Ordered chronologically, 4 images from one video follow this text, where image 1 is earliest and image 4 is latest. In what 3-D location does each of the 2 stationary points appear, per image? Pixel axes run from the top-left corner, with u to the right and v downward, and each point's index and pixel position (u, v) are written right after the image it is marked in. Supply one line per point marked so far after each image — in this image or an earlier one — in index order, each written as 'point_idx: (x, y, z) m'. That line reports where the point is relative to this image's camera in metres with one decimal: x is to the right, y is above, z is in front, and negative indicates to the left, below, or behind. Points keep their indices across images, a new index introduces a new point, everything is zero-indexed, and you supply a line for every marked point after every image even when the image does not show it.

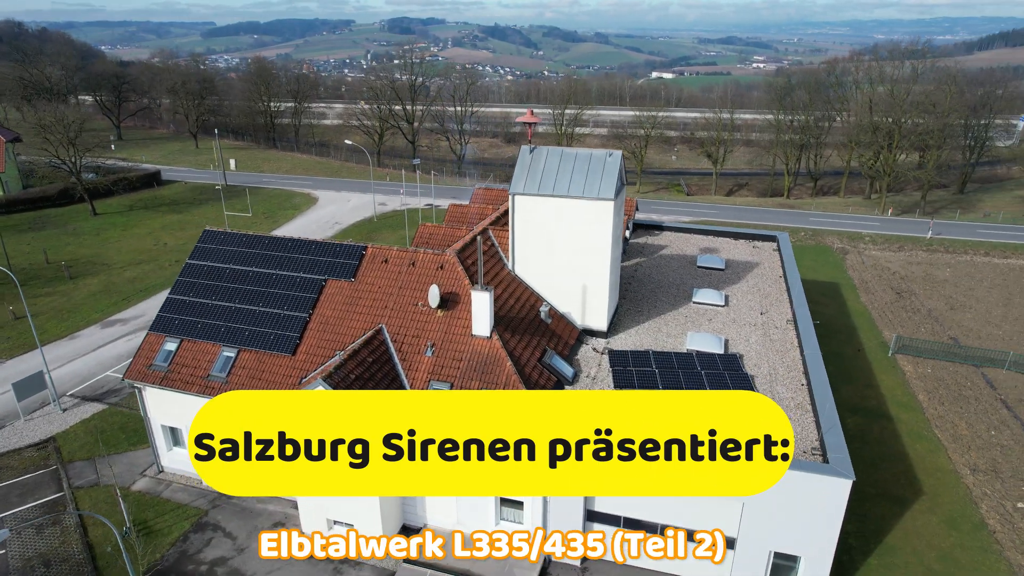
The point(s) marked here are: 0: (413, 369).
0: (-2.9, -2.4, +19.0) m
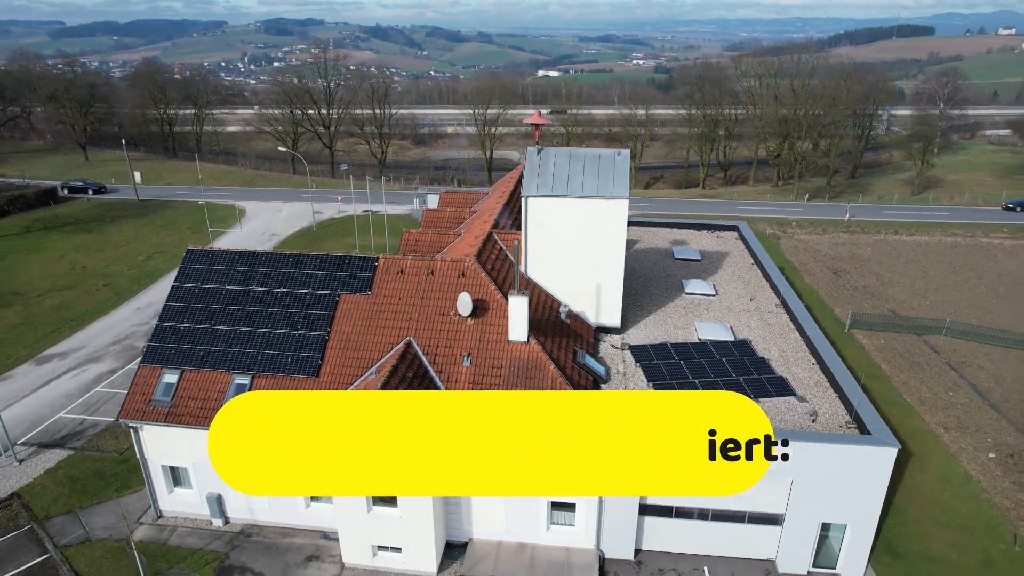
0: (-1.7, -2.7, +18.5) m
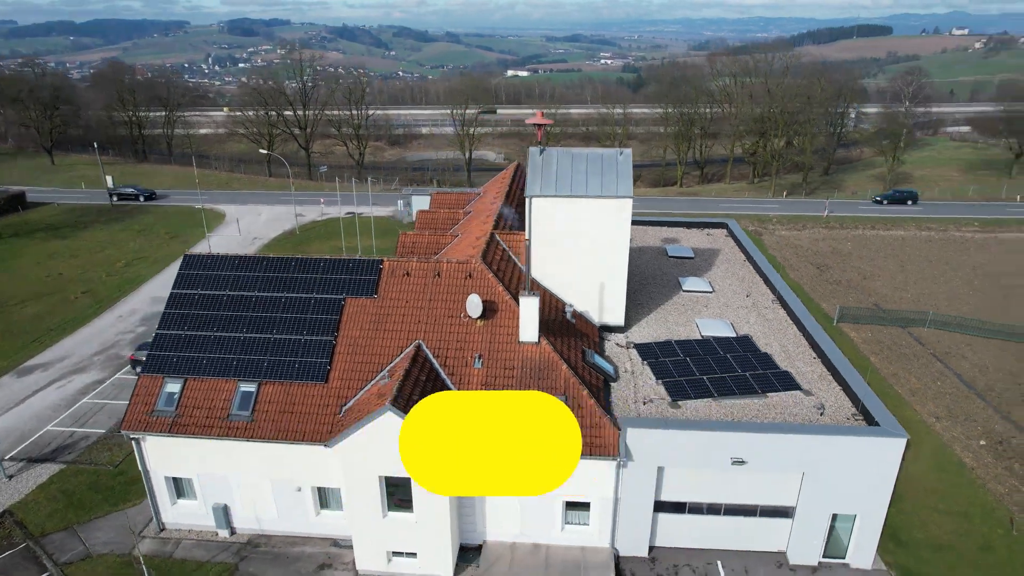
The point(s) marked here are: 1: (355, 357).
0: (-1.4, -2.7, +18.4) m
1: (-4.6, -2.1, +19.0) m
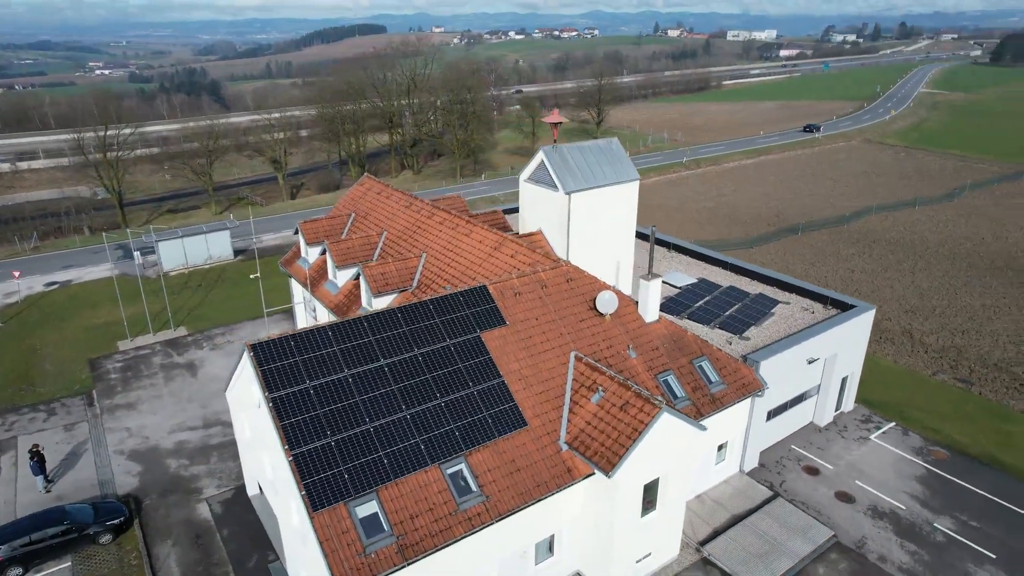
0: (+3.6, -2.6, +18.8) m
1: (+0.6, -2.8, +17.3) m
